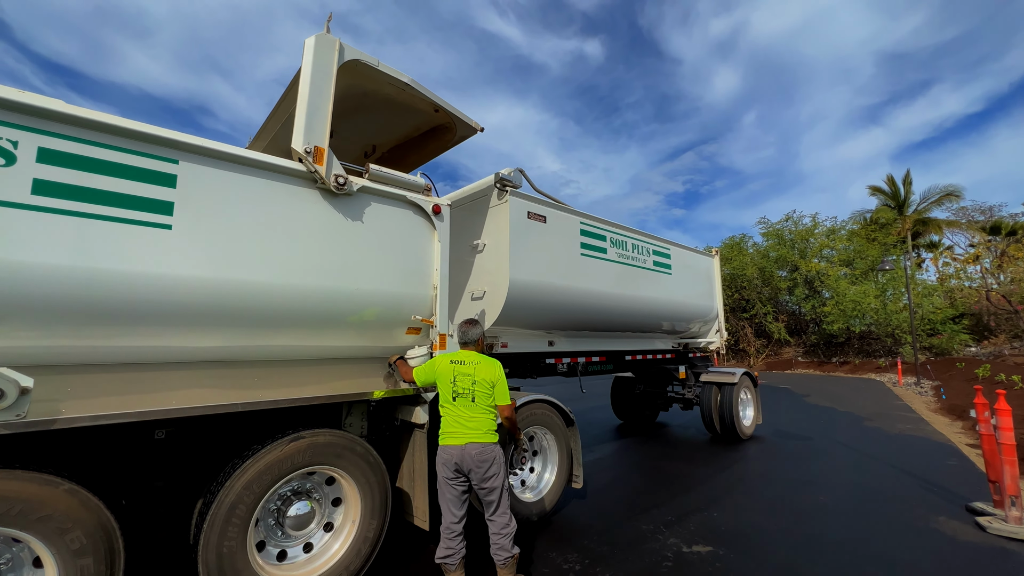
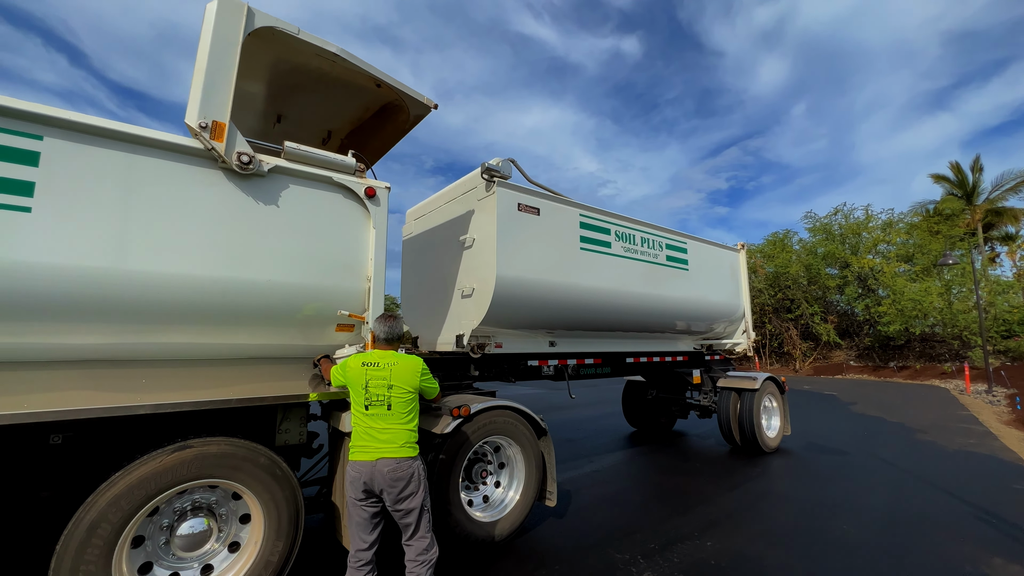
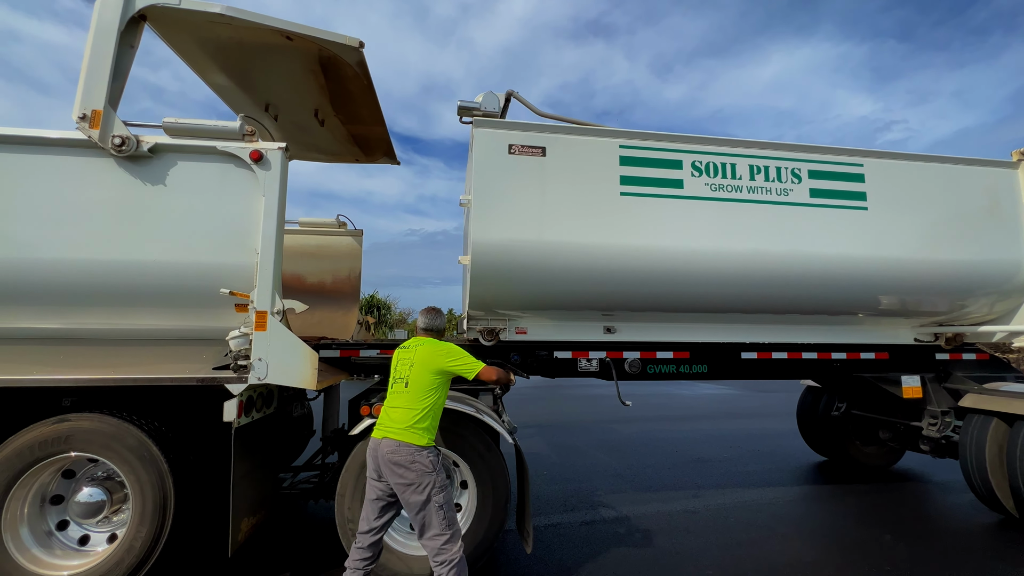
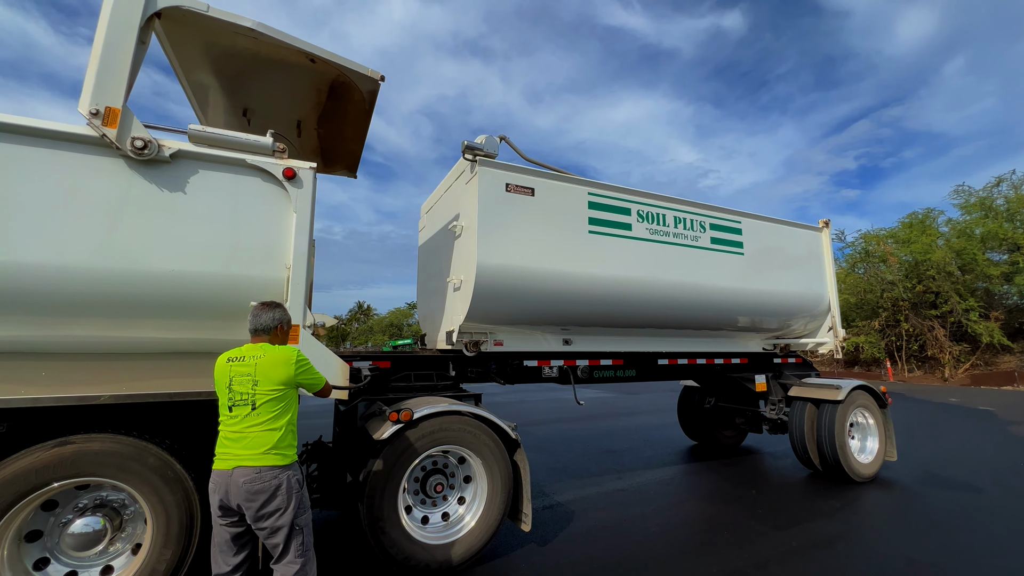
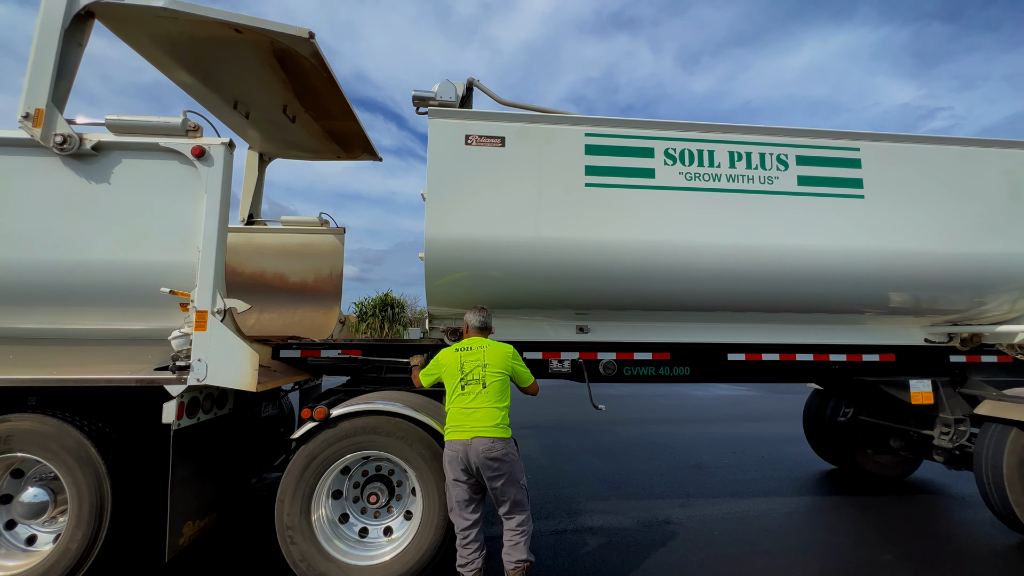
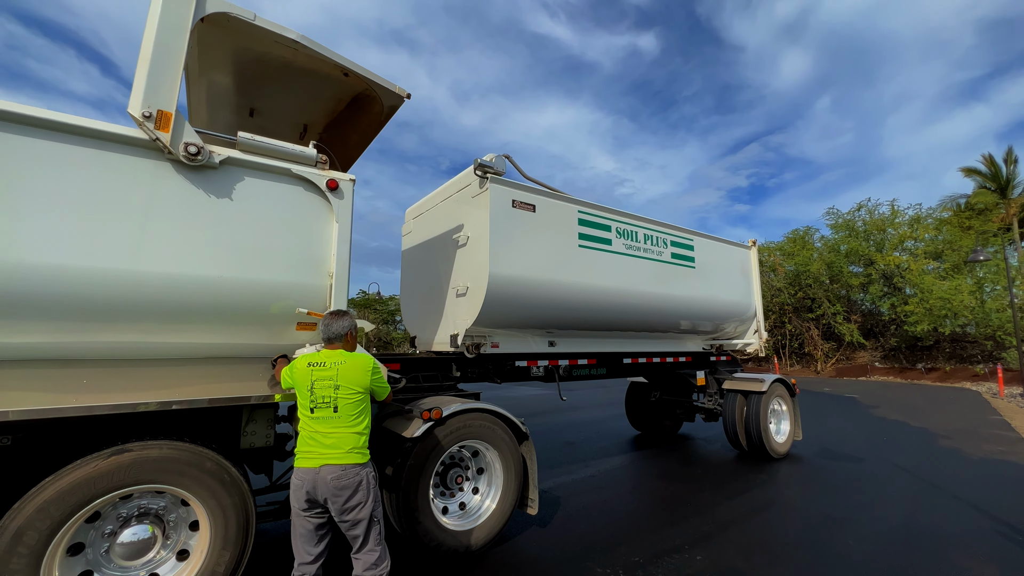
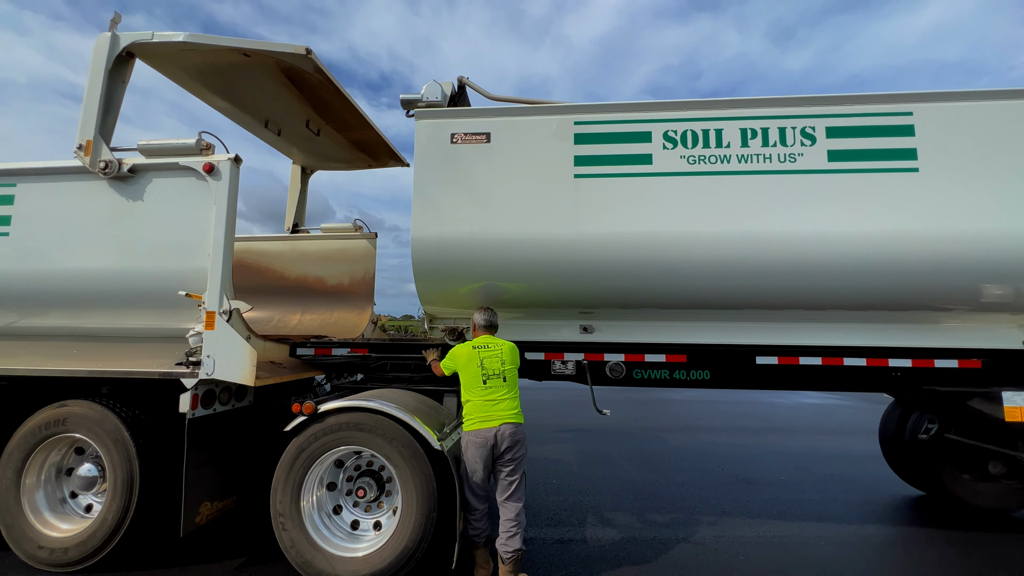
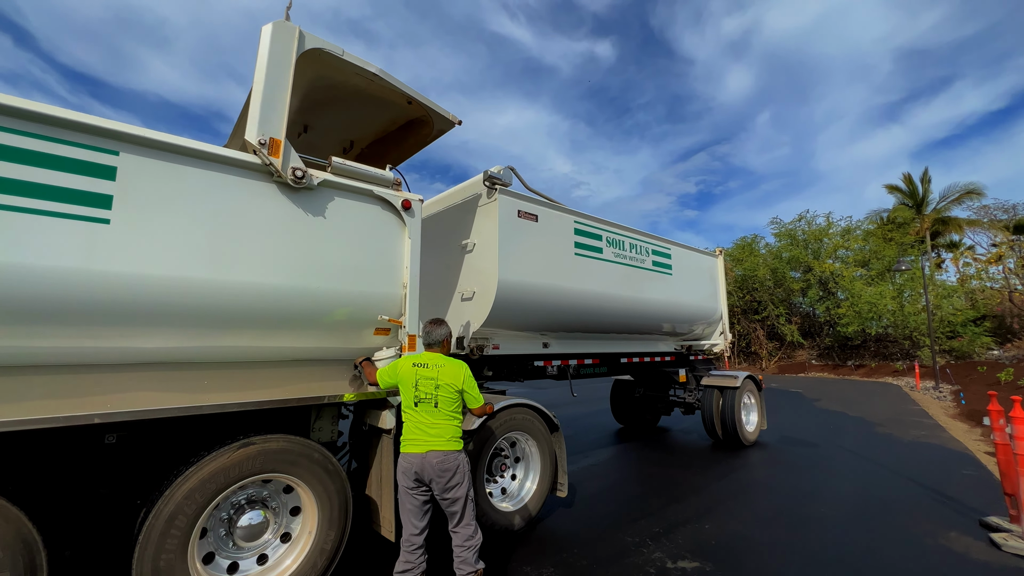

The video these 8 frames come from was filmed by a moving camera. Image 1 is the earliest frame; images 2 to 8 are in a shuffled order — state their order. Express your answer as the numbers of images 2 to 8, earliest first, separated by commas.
8, 2, 6, 4, 3, 5, 7
